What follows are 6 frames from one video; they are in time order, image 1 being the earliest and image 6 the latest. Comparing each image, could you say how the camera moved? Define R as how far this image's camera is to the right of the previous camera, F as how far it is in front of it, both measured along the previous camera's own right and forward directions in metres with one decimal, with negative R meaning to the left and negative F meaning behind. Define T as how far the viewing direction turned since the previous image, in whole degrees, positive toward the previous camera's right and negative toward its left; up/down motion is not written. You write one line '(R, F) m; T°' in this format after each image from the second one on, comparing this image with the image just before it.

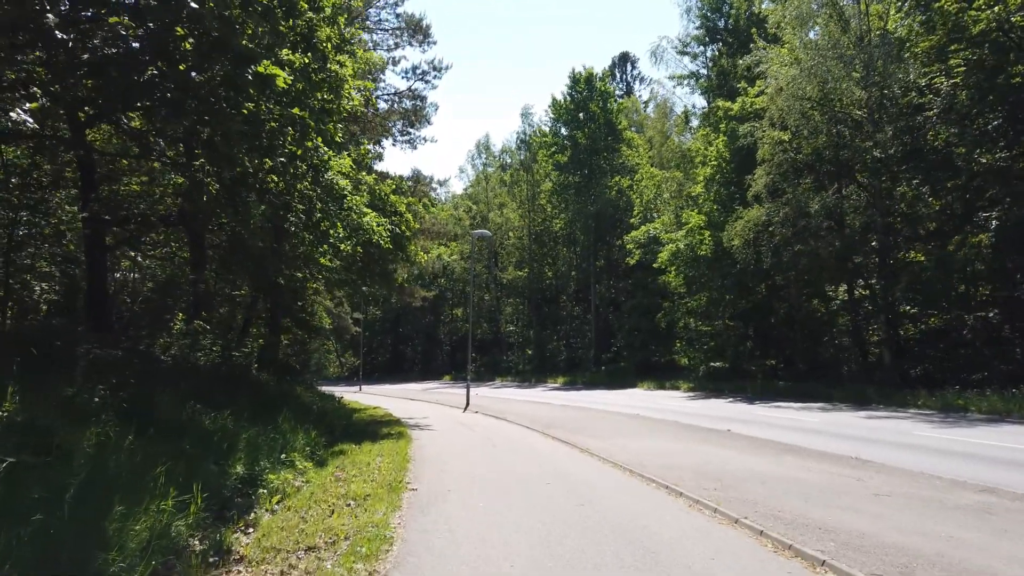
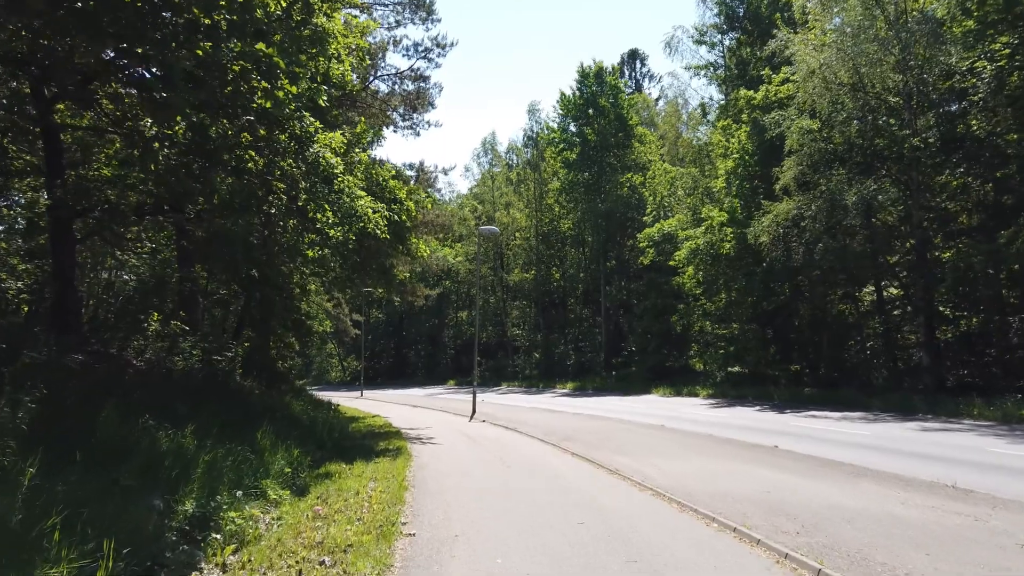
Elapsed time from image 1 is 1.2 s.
(-0.2, +1.8) m; 0°
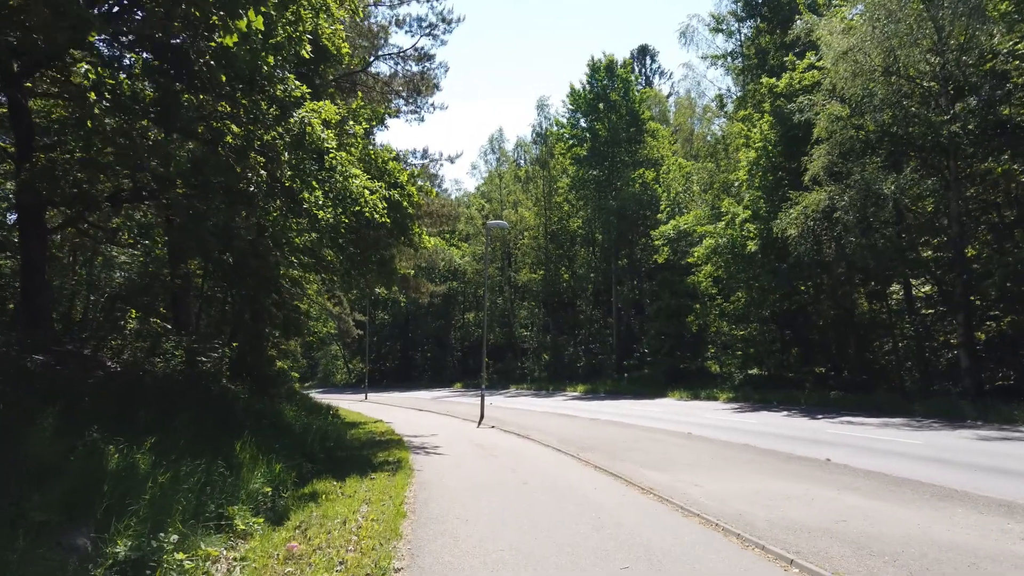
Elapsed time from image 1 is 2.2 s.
(-0.1, +1.5) m; -1°
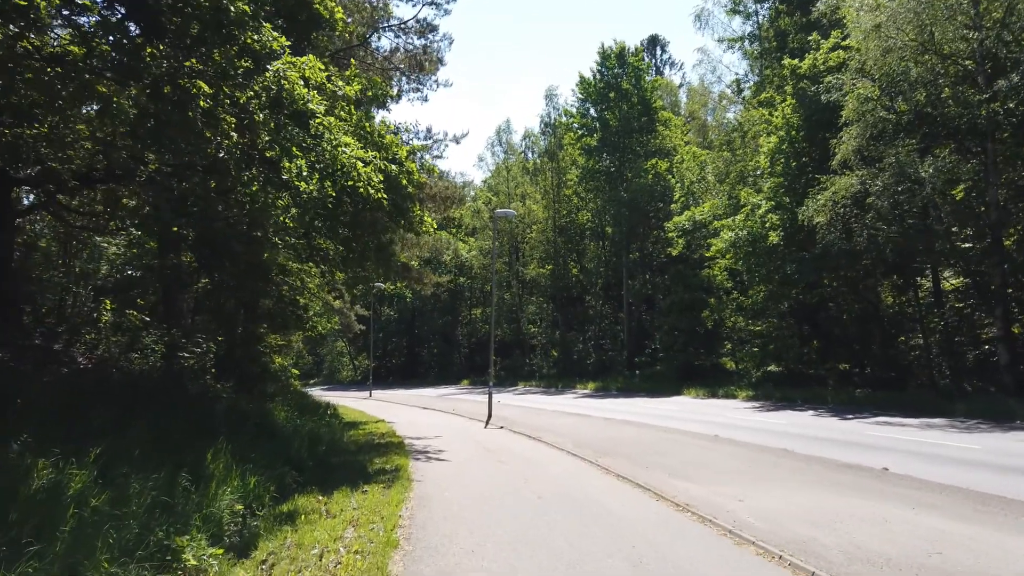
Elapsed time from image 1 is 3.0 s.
(-0.1, +1.3) m; -1°
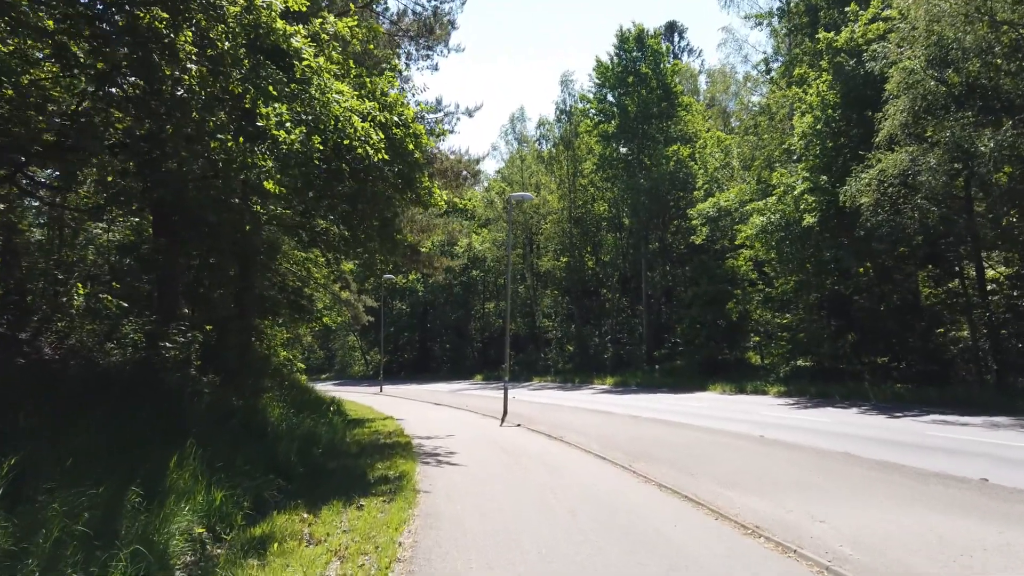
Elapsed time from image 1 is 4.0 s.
(-0.1, +1.5) m; -1°
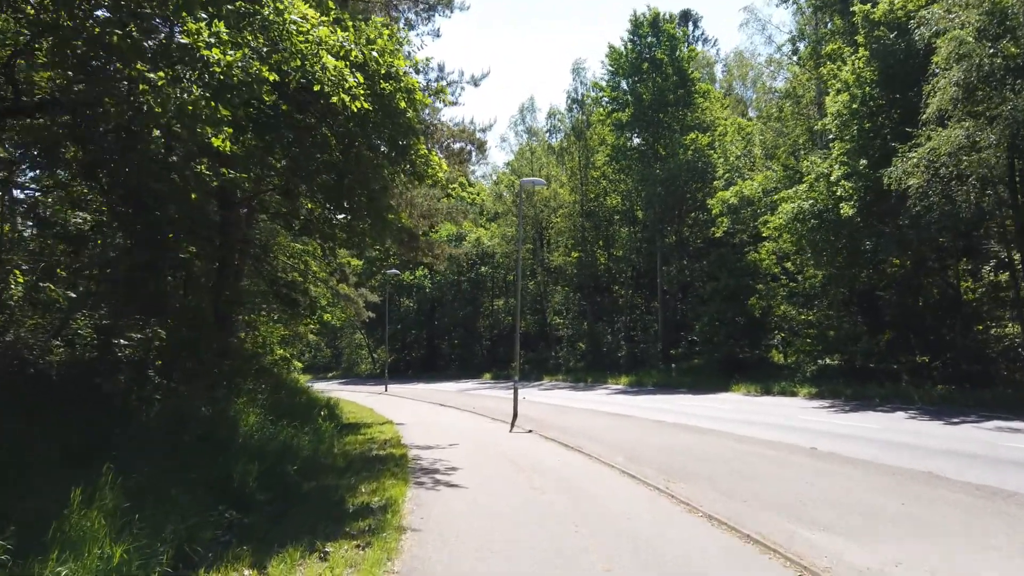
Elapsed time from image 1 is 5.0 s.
(0.0, +1.8) m; -1°
